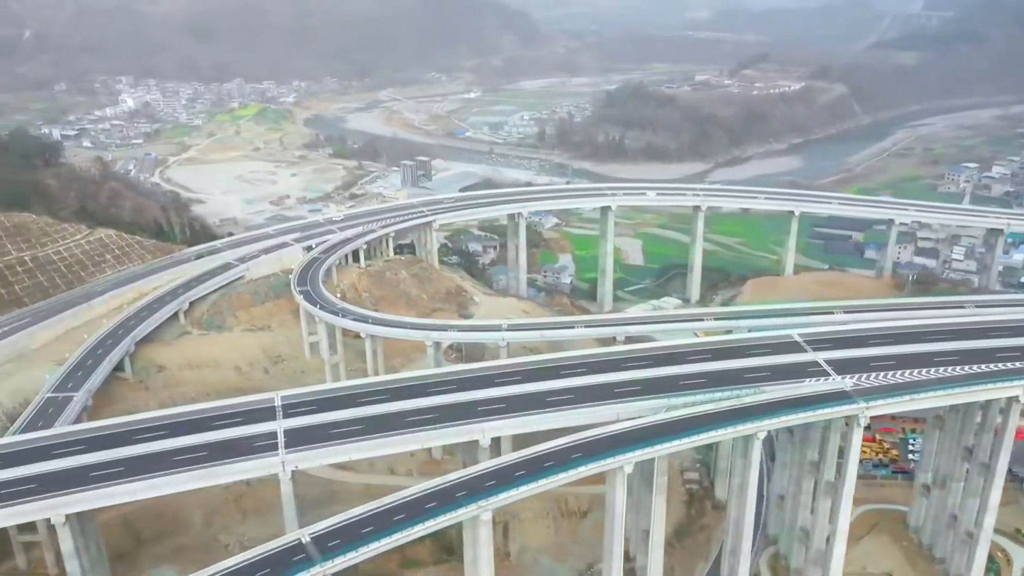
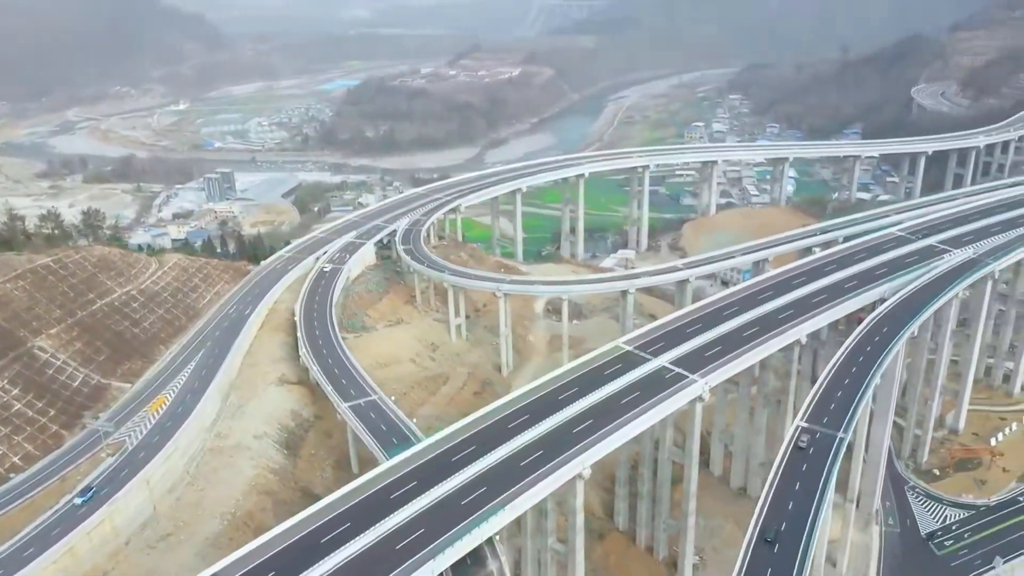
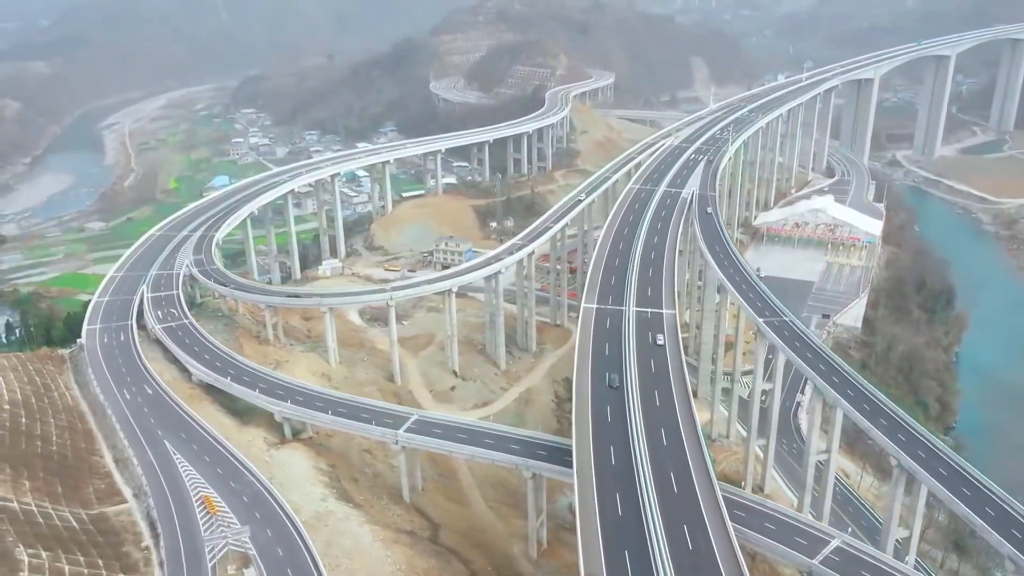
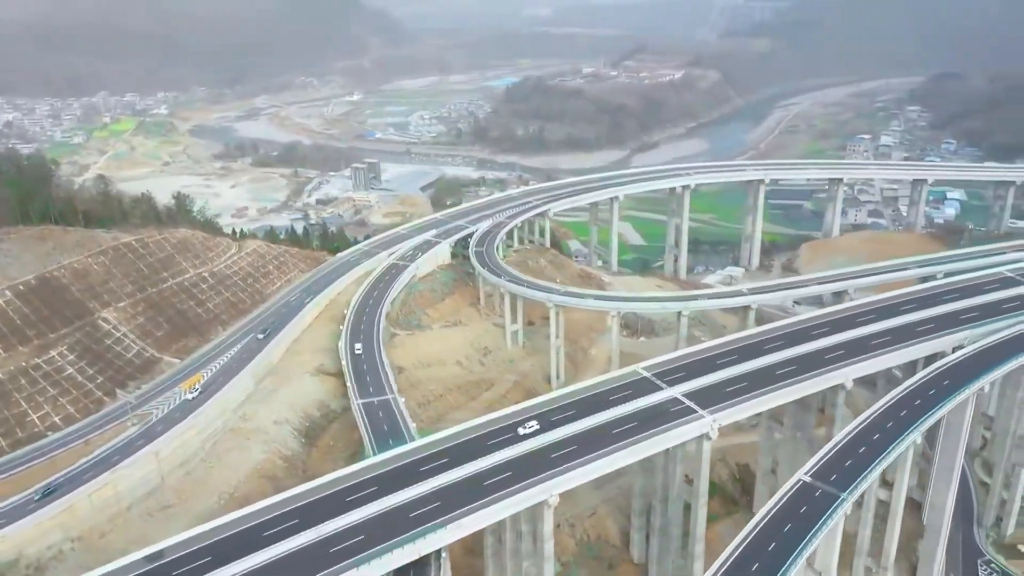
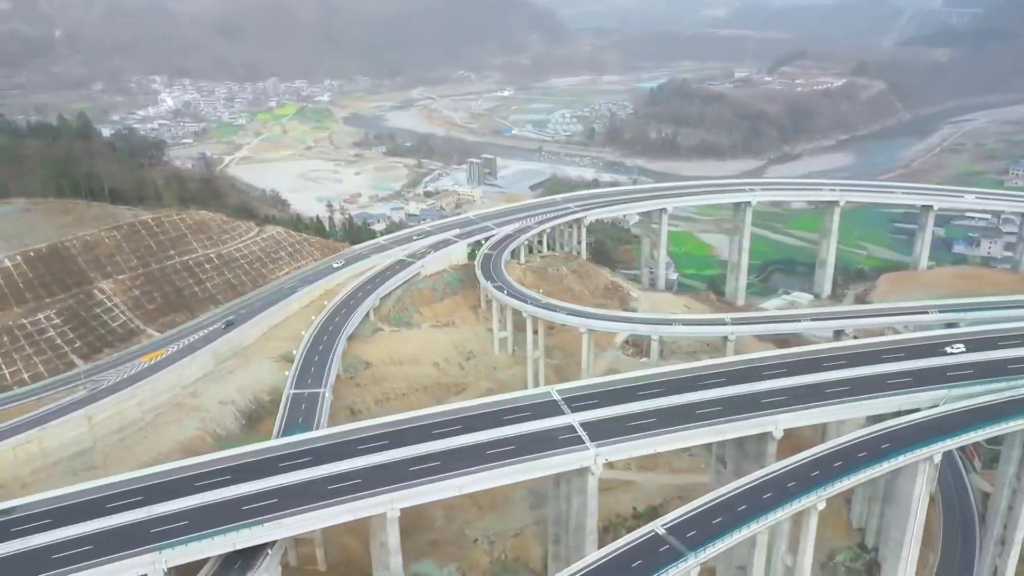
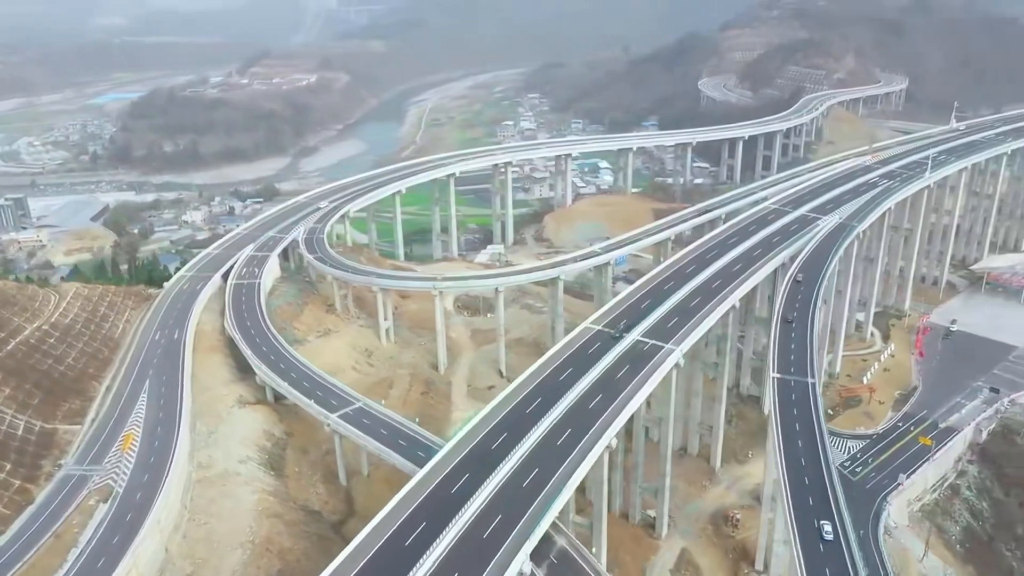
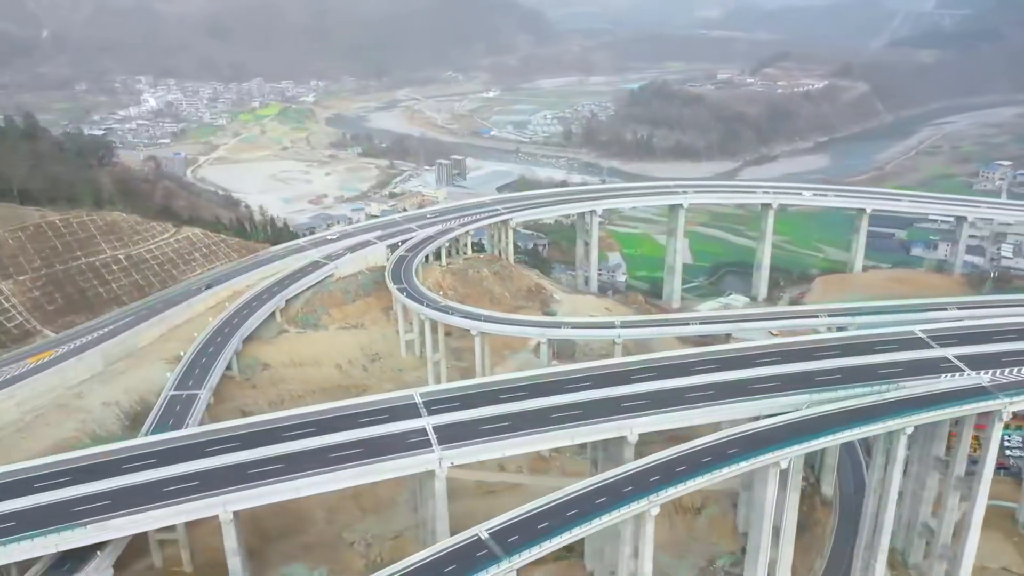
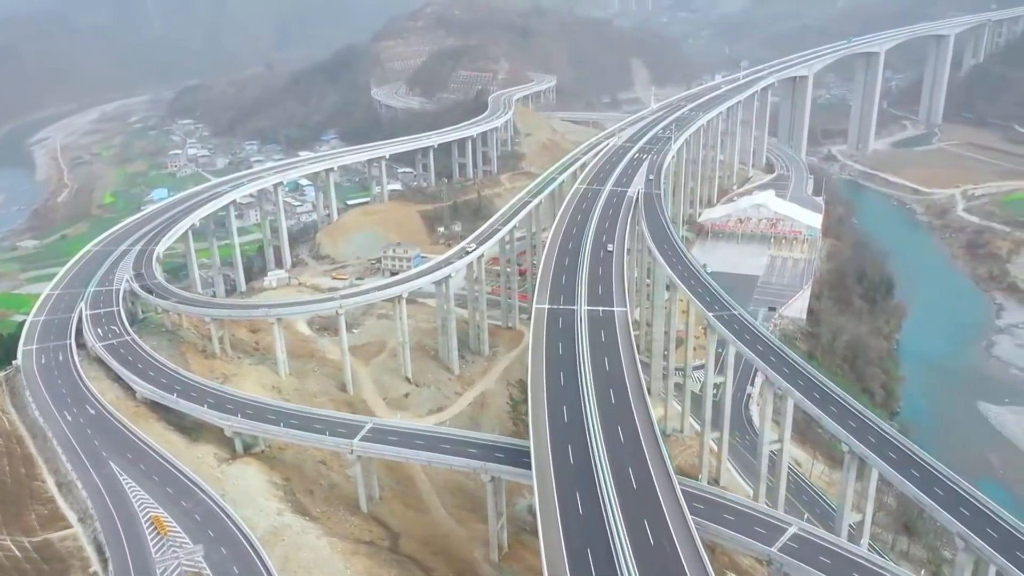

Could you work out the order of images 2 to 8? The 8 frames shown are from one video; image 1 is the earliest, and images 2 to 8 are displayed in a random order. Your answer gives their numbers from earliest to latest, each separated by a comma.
7, 5, 4, 2, 6, 3, 8
